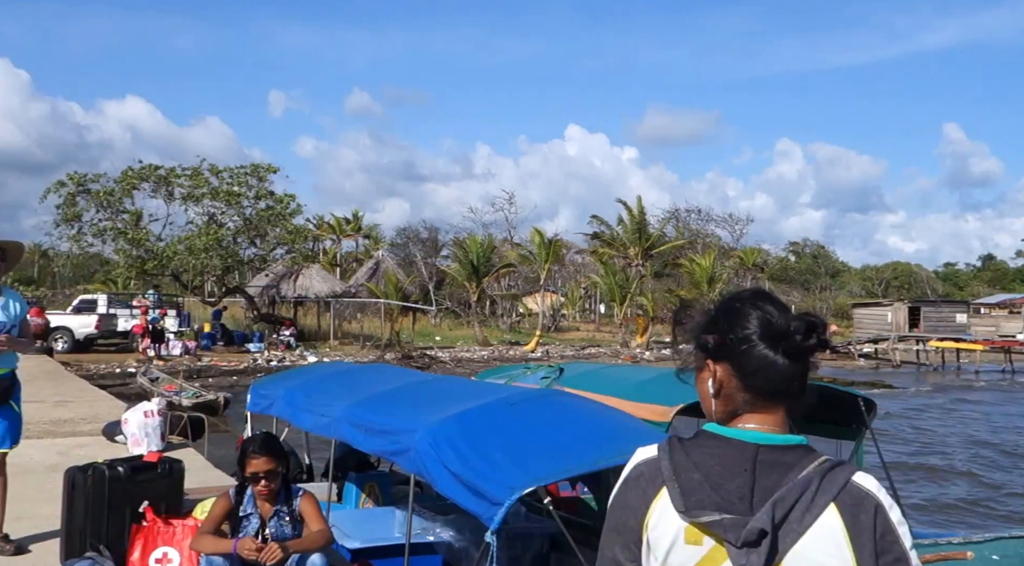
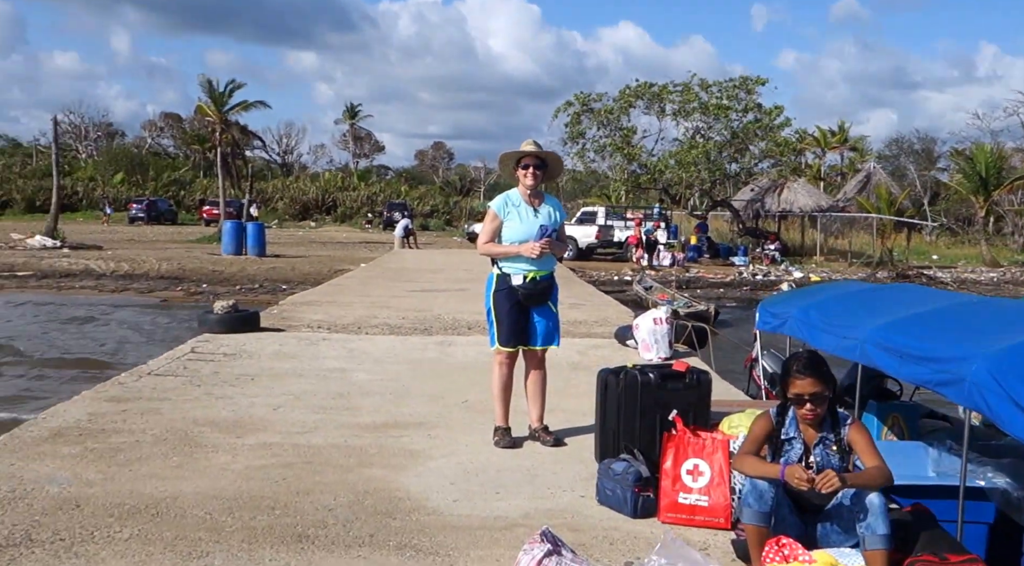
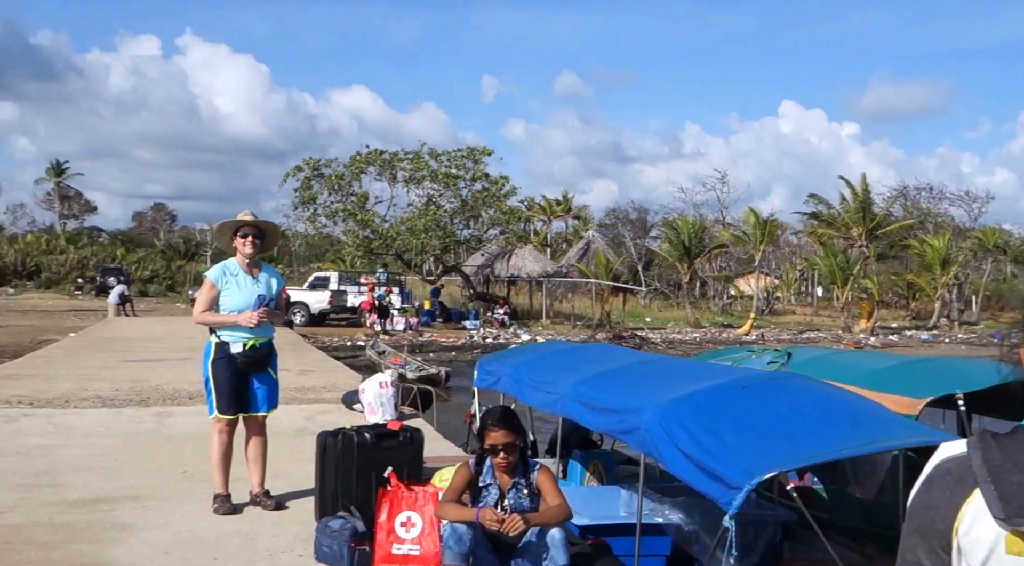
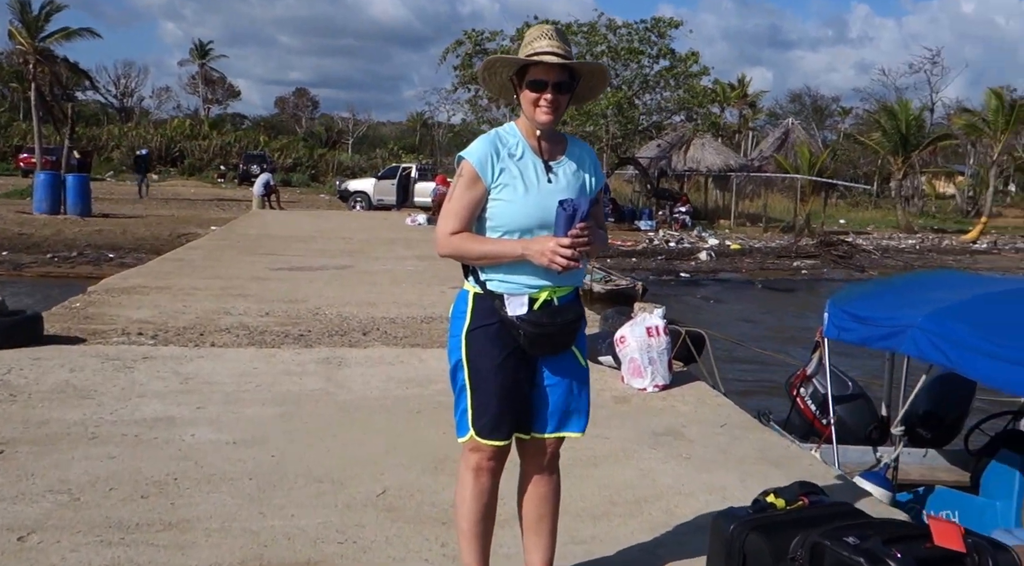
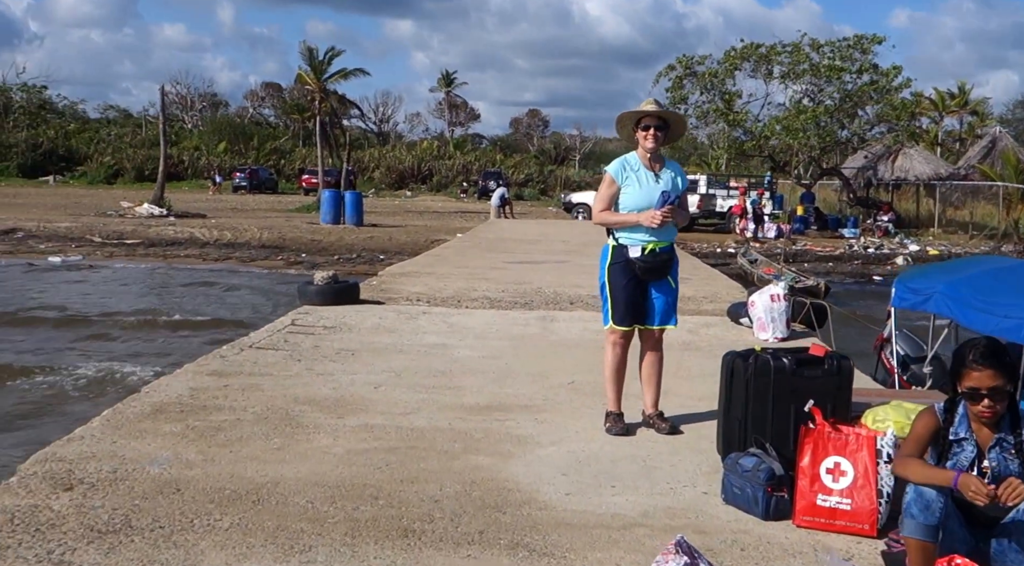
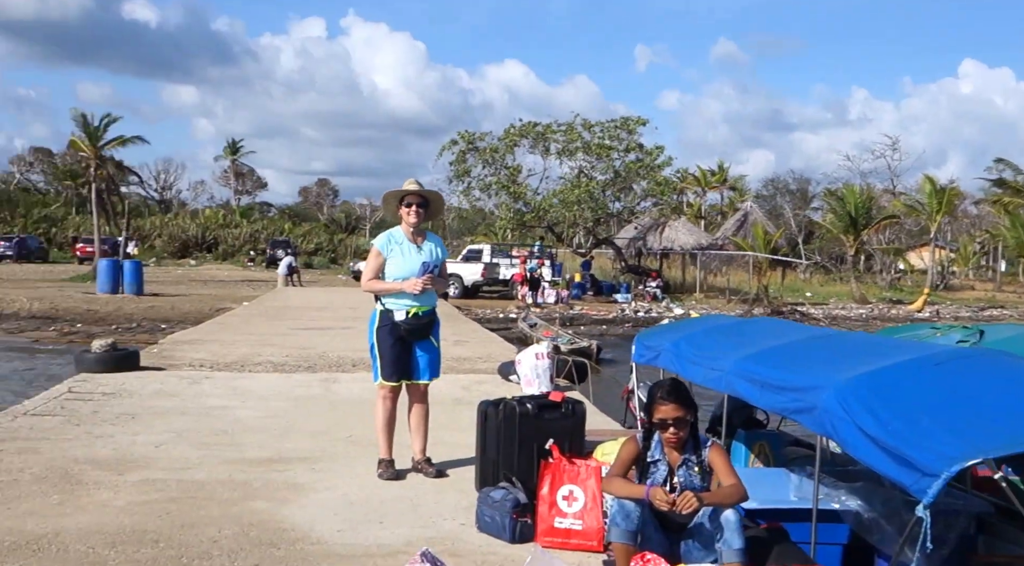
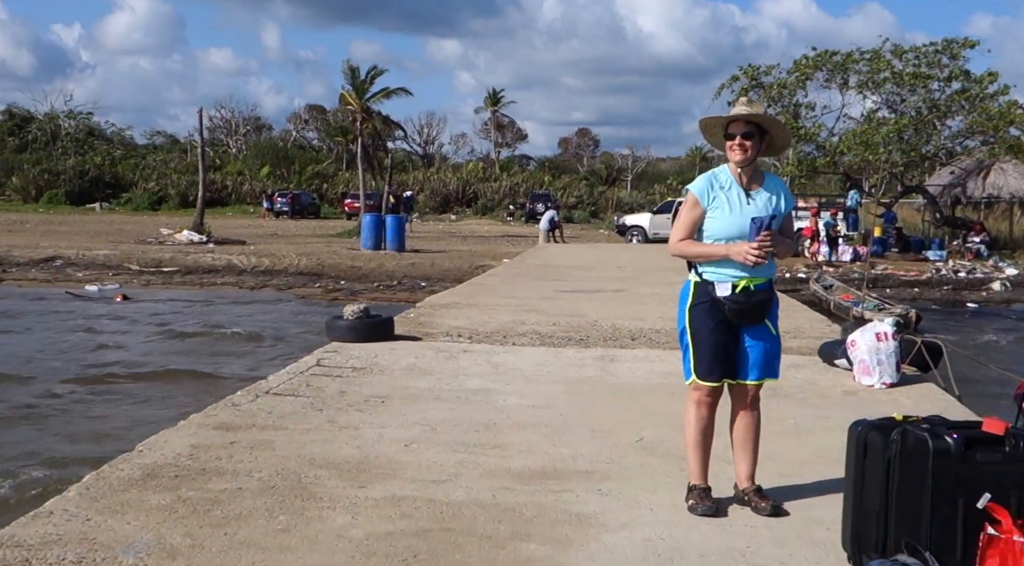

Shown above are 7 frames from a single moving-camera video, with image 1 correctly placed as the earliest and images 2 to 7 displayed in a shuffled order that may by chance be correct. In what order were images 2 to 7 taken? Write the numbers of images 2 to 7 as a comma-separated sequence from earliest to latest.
3, 6, 2, 5, 7, 4
